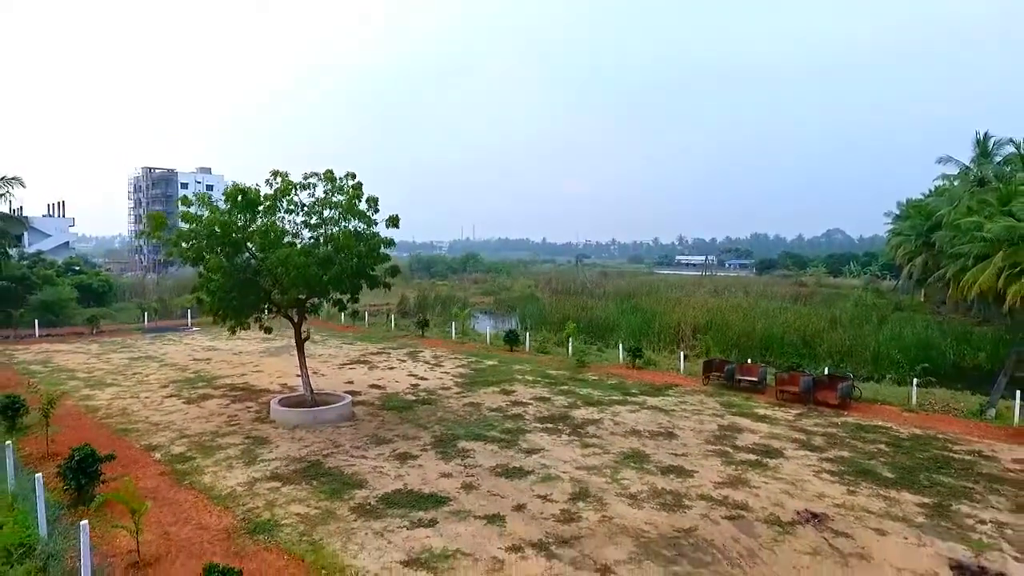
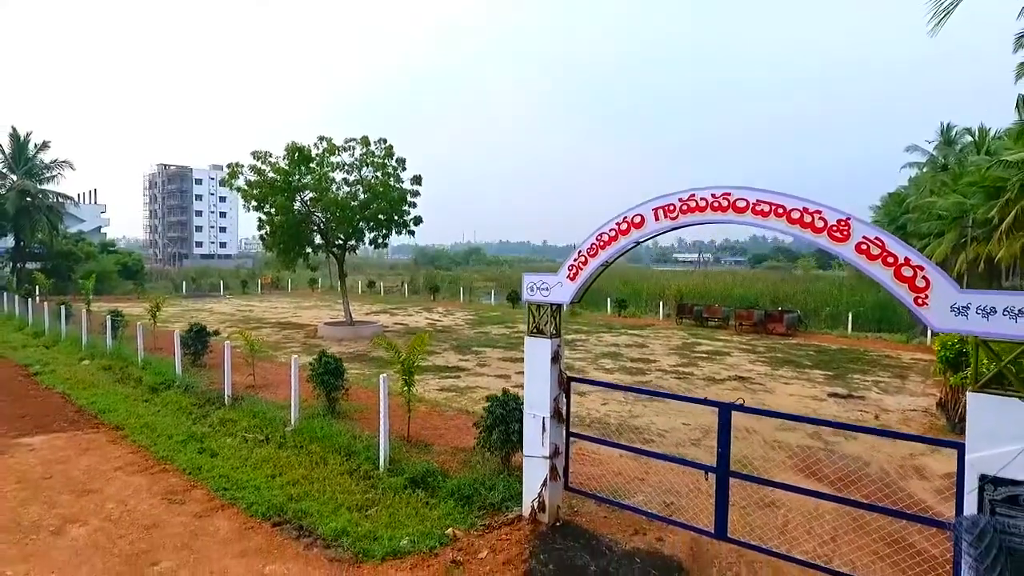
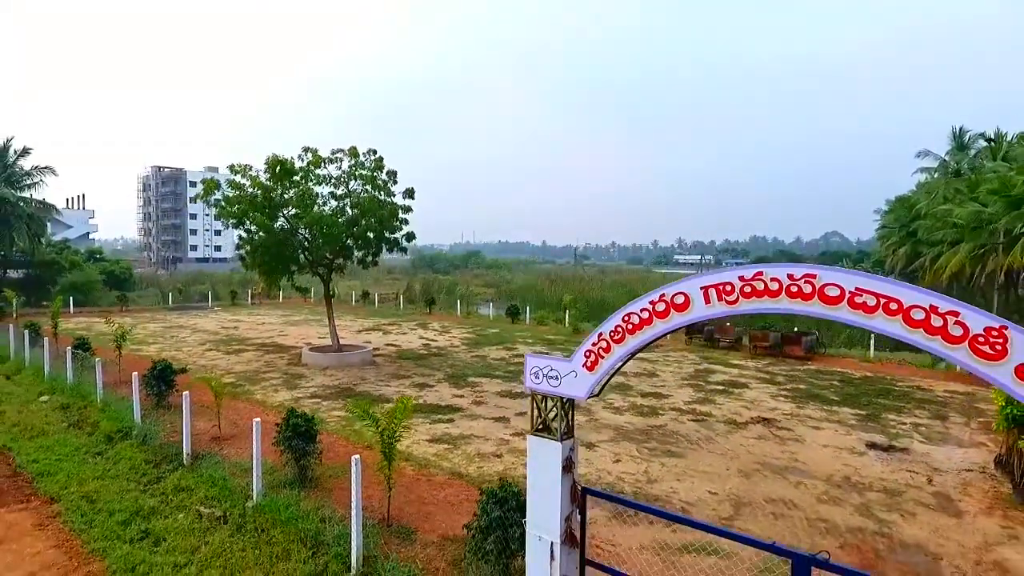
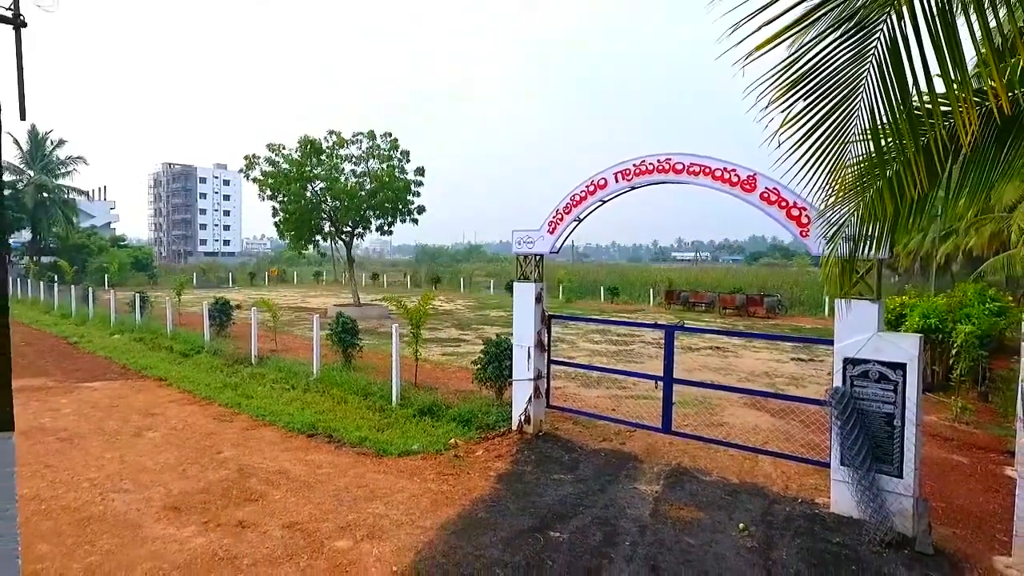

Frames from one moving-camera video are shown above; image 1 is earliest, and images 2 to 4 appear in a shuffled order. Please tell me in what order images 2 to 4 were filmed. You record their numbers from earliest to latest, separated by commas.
3, 2, 4
